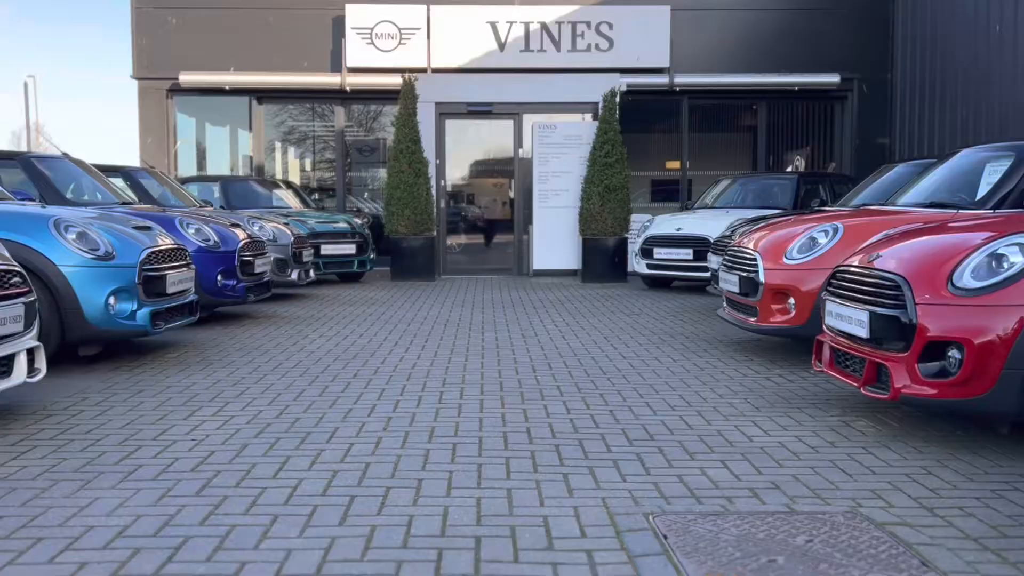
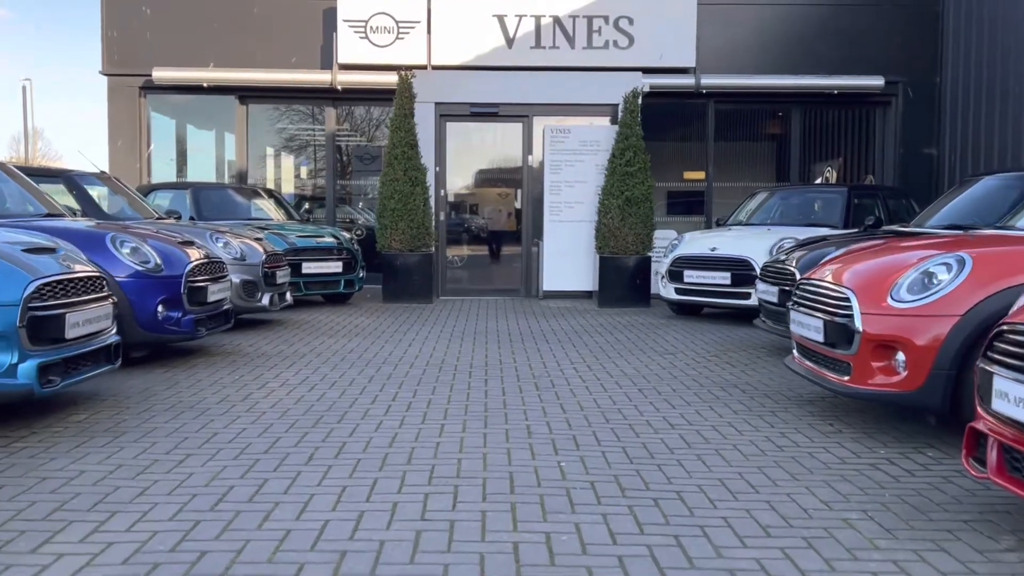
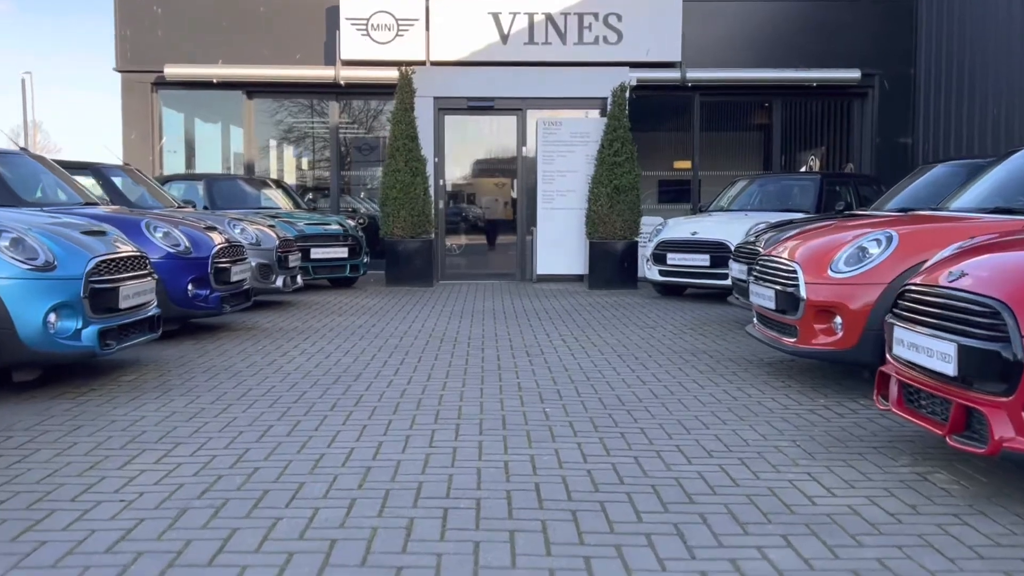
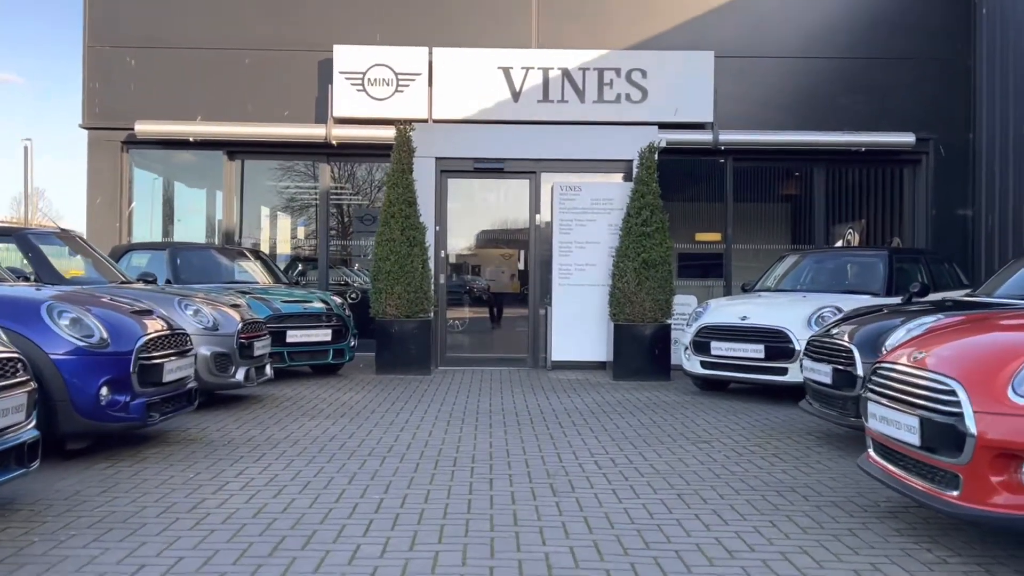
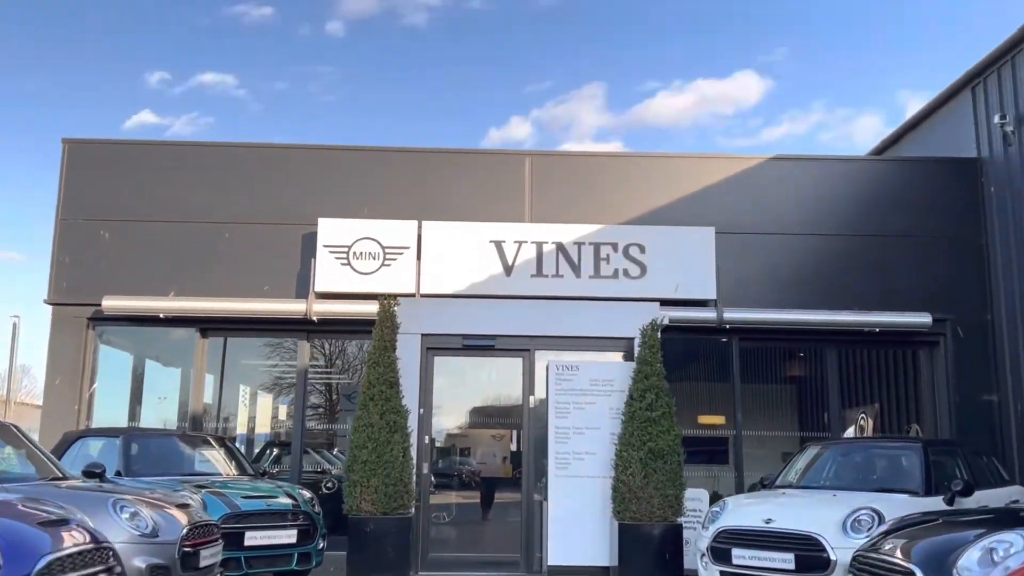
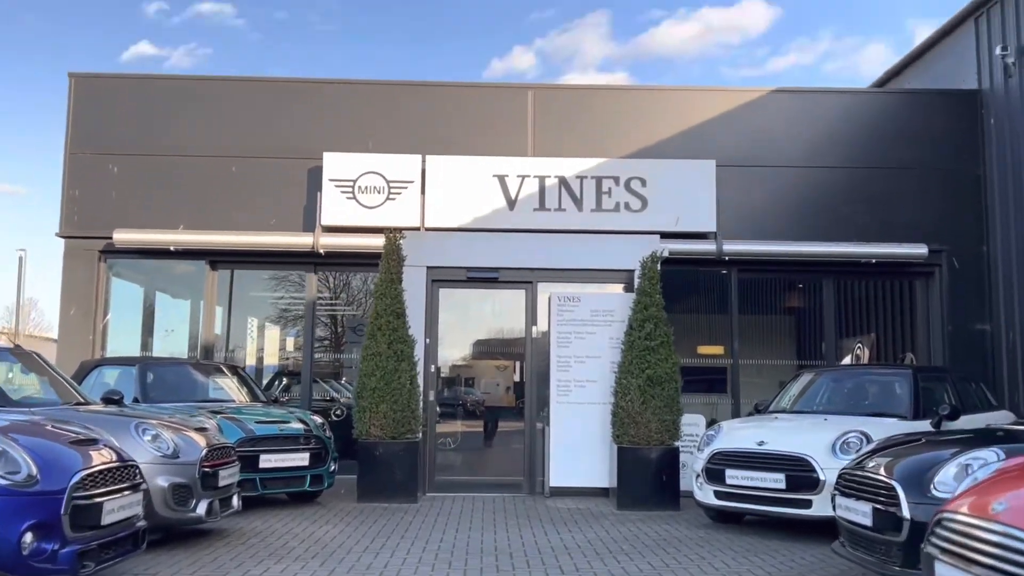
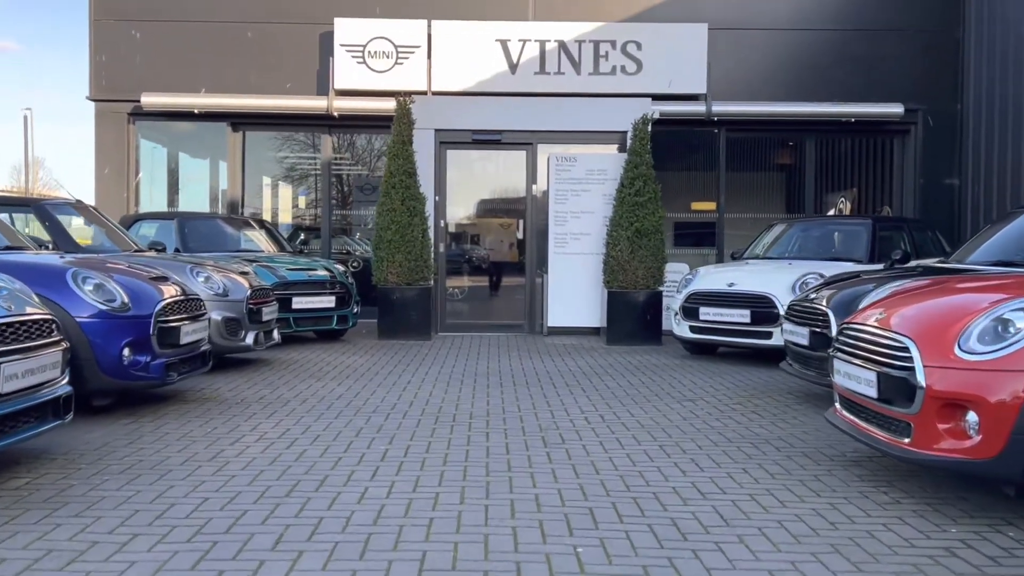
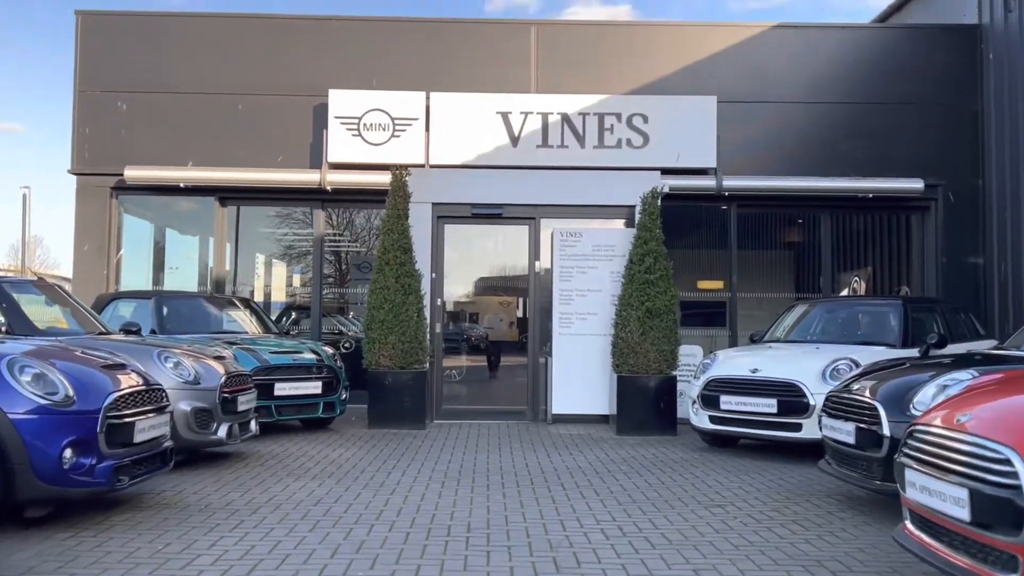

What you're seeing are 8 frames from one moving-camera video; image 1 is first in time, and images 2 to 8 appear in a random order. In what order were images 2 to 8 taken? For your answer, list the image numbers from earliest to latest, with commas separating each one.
3, 2, 7, 4, 8, 6, 5
